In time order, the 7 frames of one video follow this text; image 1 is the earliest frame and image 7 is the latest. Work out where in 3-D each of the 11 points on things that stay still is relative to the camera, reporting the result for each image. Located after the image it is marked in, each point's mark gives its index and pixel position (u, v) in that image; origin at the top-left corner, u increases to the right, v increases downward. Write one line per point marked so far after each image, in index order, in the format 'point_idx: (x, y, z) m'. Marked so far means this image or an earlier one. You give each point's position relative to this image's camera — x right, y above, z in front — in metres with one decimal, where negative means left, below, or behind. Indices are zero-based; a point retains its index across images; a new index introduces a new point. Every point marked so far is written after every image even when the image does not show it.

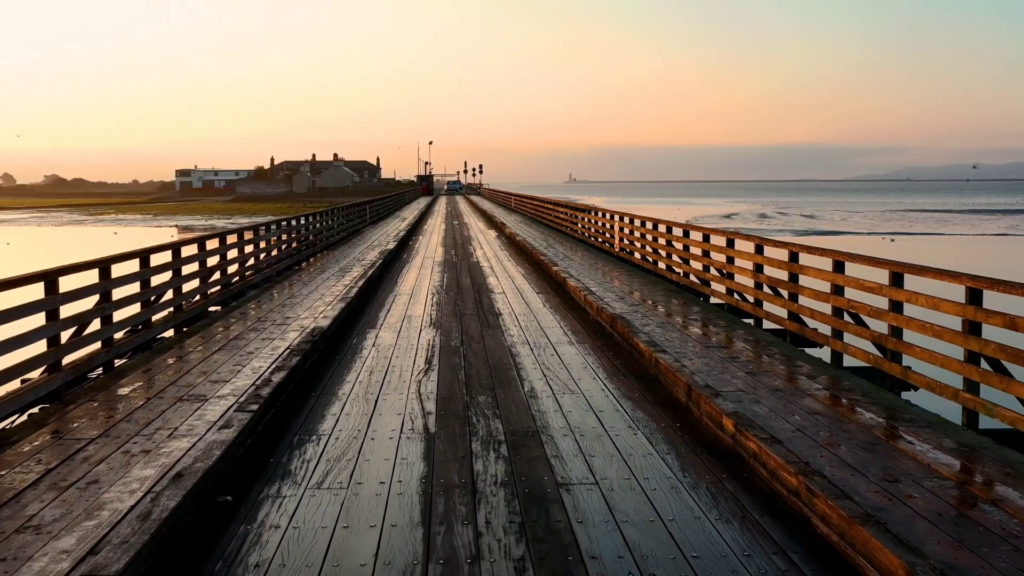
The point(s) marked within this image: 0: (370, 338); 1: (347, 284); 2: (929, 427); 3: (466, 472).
0: (-1.4, -0.5, +7.0) m
1: (-2.4, +0.1, +10.4) m
2: (+2.6, -0.9, +4.5) m
3: (-0.2, -0.9, +3.6) m
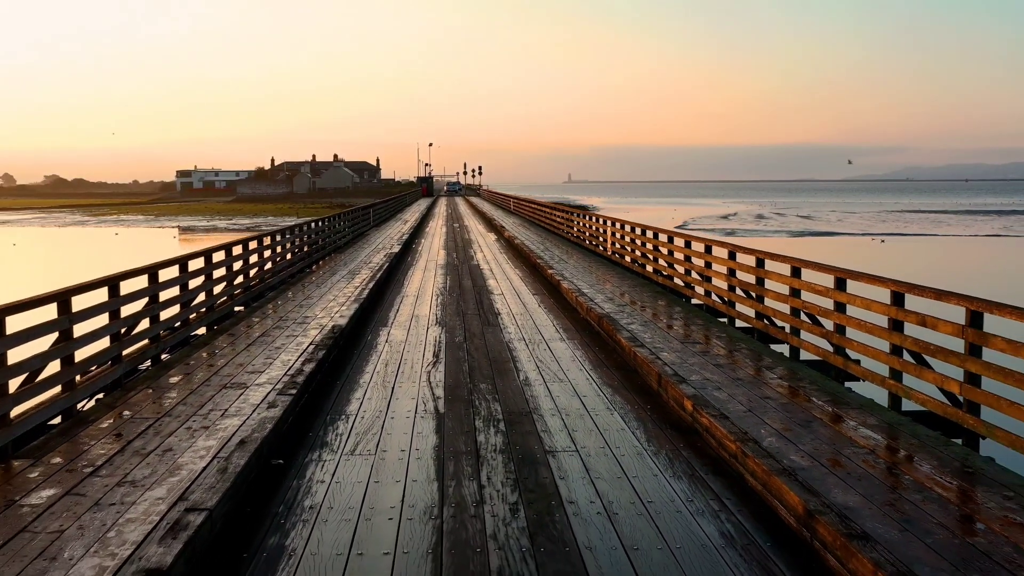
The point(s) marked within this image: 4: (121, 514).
0: (-1.4, -0.5, +7.8) m
1: (-2.4, 0.0, +11.2) m
2: (+2.6, -0.9, +5.3) m
3: (-0.3, -0.9, +4.4) m
4: (-1.9, -1.1, +3.5) m
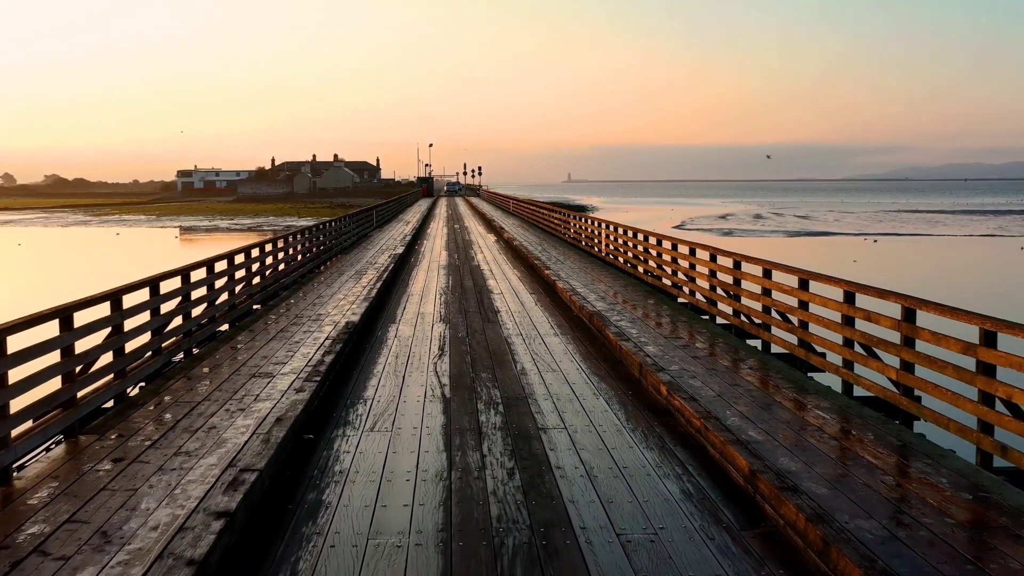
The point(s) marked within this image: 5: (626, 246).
0: (-1.4, -0.5, +8.5) m
1: (-2.4, 0.0, +11.9) m
2: (+2.6, -0.9, +6.0) m
3: (-0.3, -0.9, +5.1) m
4: (-1.9, -1.1, +4.2) m
5: (+2.2, +0.8, +13.7) m
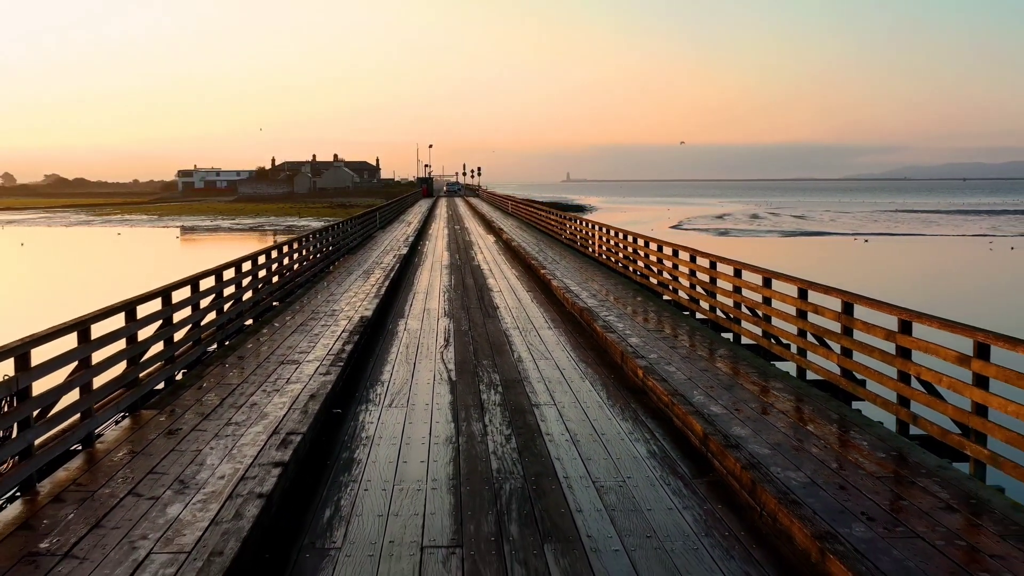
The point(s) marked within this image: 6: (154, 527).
0: (-1.5, -0.5, +9.4) m
1: (-2.5, +0.1, +12.7) m
2: (+2.6, -0.9, +6.9) m
3: (-0.3, -0.9, +6.0) m
4: (-1.9, -1.1, +5.0) m
5: (+2.1, +0.8, +14.6) m
6: (-1.9, -1.3, +3.8) m
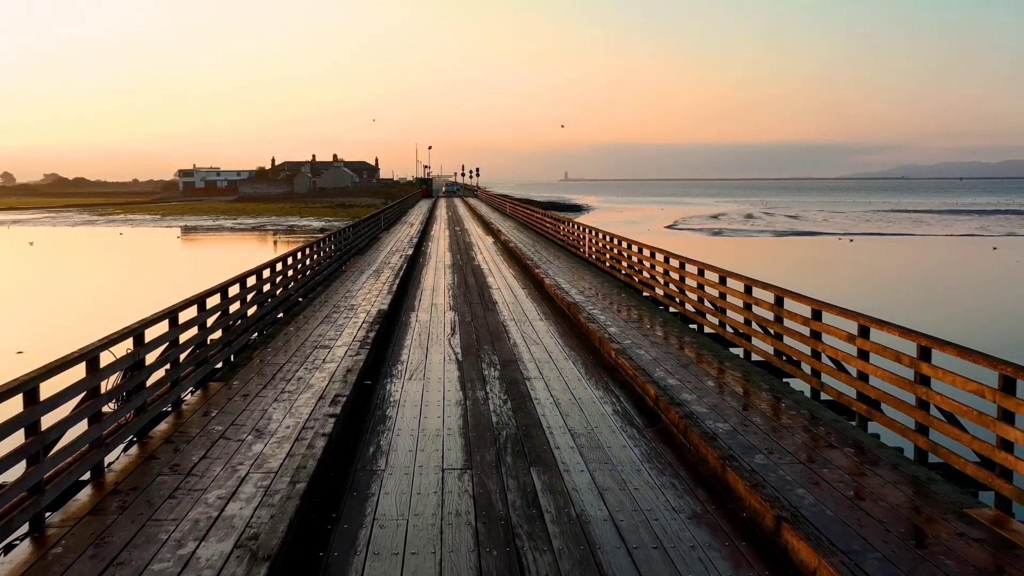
0: (-1.5, -0.4, +10.8) m
1: (-2.5, +0.1, +14.1) m
2: (+2.5, -0.8, +8.3) m
3: (-0.3, -0.9, +7.4) m
4: (-2.0, -1.0, +6.4) m
5: (+2.1, +0.9, +16.0) m
6: (-1.9, -1.2, +5.2) m
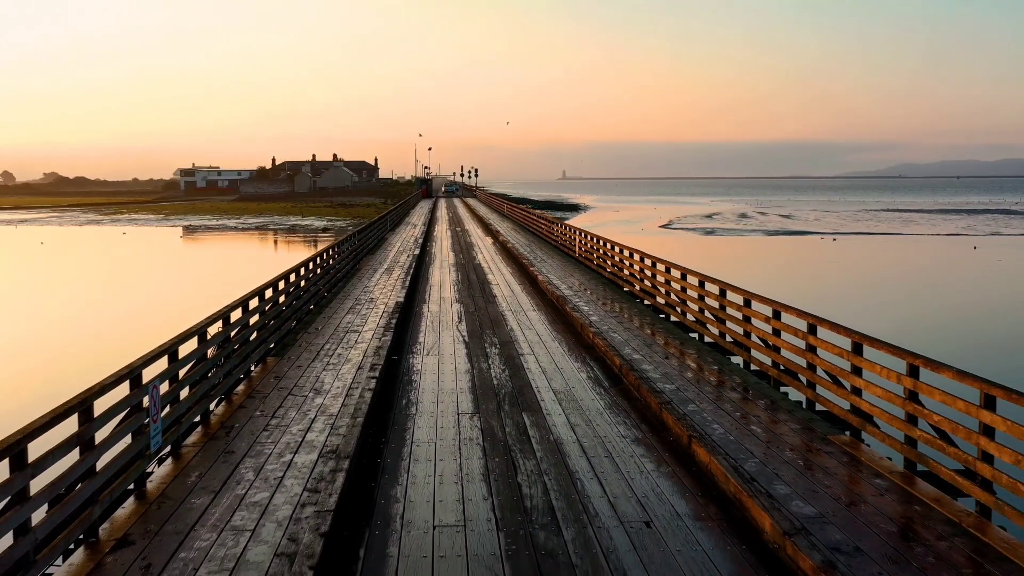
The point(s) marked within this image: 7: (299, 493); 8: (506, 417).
0: (-1.6, -0.4, +12.6) m
1: (-2.6, +0.2, +15.9) m
2: (+2.5, -0.8, +10.1) m
3: (-0.4, -0.8, +9.2) m
4: (-2.0, -1.0, +8.2) m
5: (+2.0, +1.0, +17.8) m
6: (-2.0, -1.2, +7.0) m
7: (-1.5, -1.4, +5.0) m
8: (-0.1, -1.2, +6.7) m
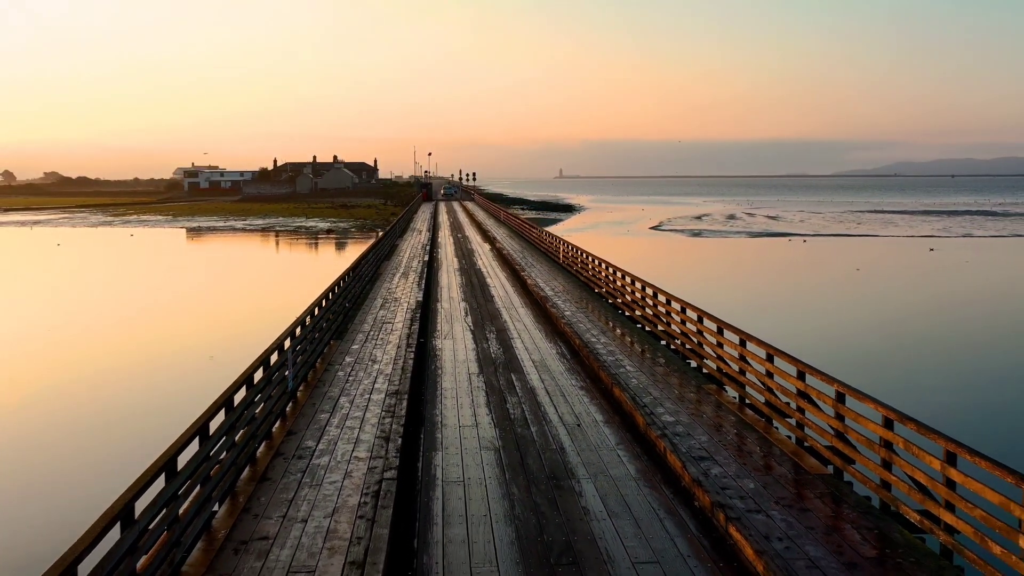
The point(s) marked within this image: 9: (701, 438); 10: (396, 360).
0: (-1.7, -0.4, +16.2) m
1: (-2.7, +0.2, +19.6) m
2: (+2.3, -0.8, +13.8) m
3: (-0.5, -0.9, +12.8) m
4: (-2.1, -1.0, +11.9) m
5: (+1.9, +1.0, +21.4) m
6: (-2.1, -1.2, +10.7) m
7: (-1.6, -1.5, +8.7) m
8: (-0.2, -1.3, +10.3) m
9: (+2.1, -1.7, +7.9) m
10: (-1.8, -1.1, +10.9) m
